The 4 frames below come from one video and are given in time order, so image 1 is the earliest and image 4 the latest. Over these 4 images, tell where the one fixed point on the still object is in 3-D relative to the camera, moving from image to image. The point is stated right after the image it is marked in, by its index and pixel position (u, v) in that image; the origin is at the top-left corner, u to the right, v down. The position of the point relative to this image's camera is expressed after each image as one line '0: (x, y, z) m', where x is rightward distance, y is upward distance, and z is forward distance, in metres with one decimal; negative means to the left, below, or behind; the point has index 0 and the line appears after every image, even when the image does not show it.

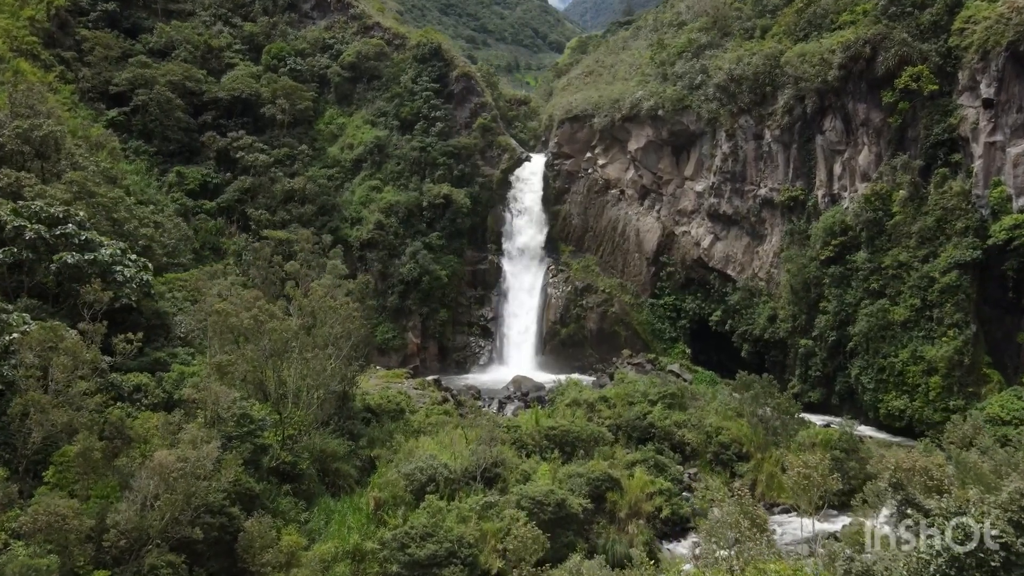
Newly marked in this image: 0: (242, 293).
0: (-7.0, -0.1, +16.2) m
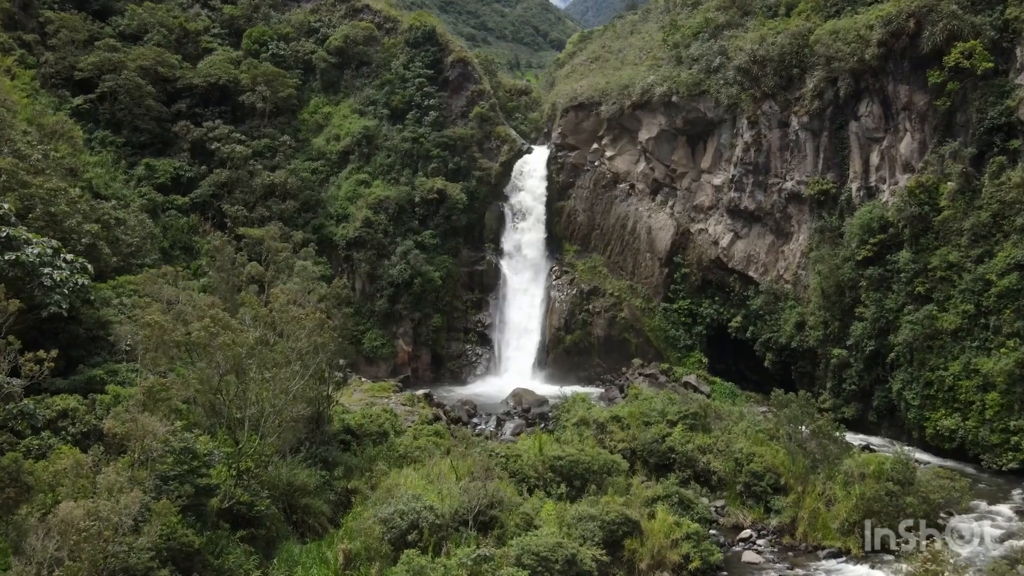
0: (-7.1, -0.3, +14.0) m
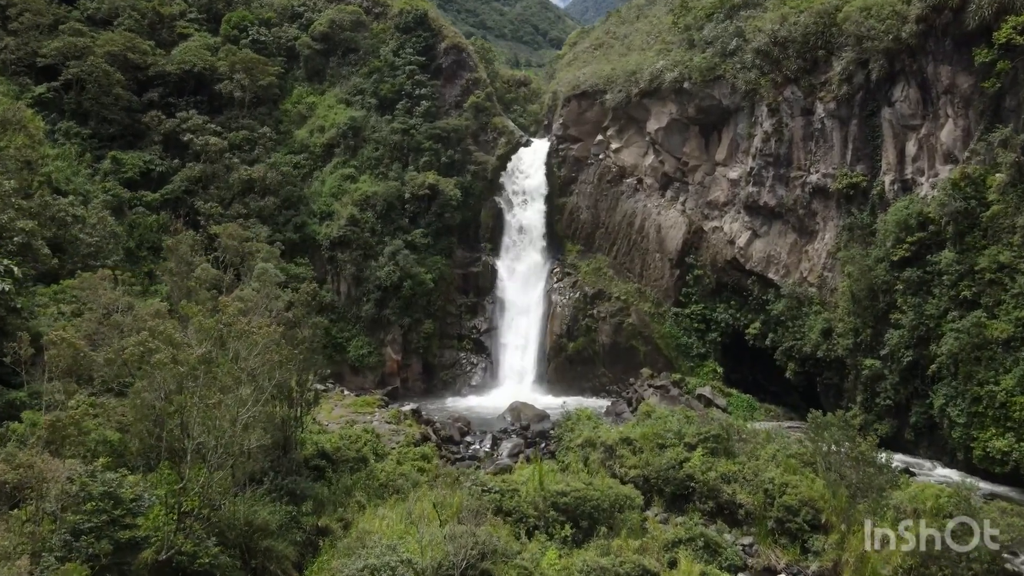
0: (-7.1, -0.4, +12.0) m
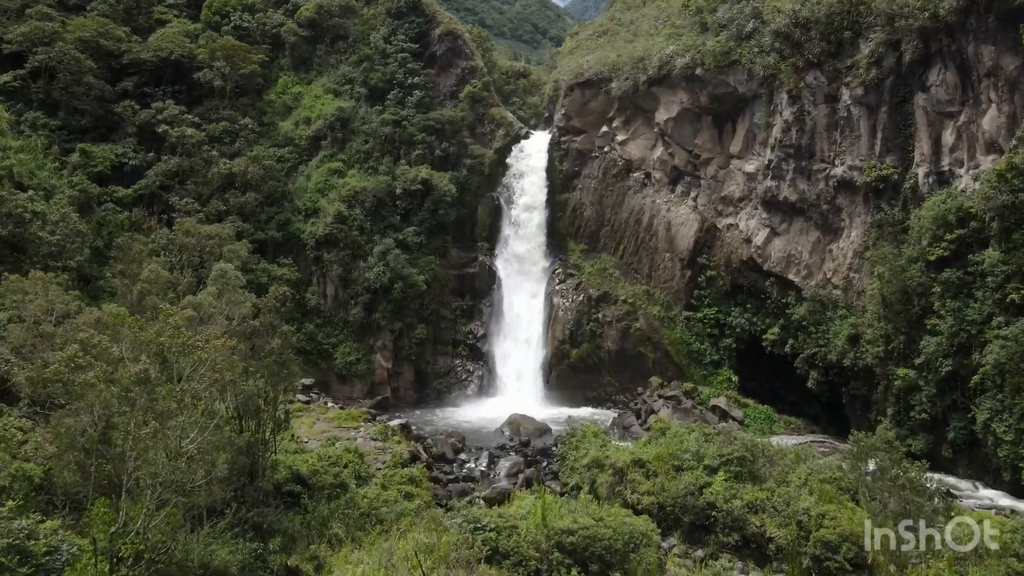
0: (-7.2, -0.4, +10.4) m
